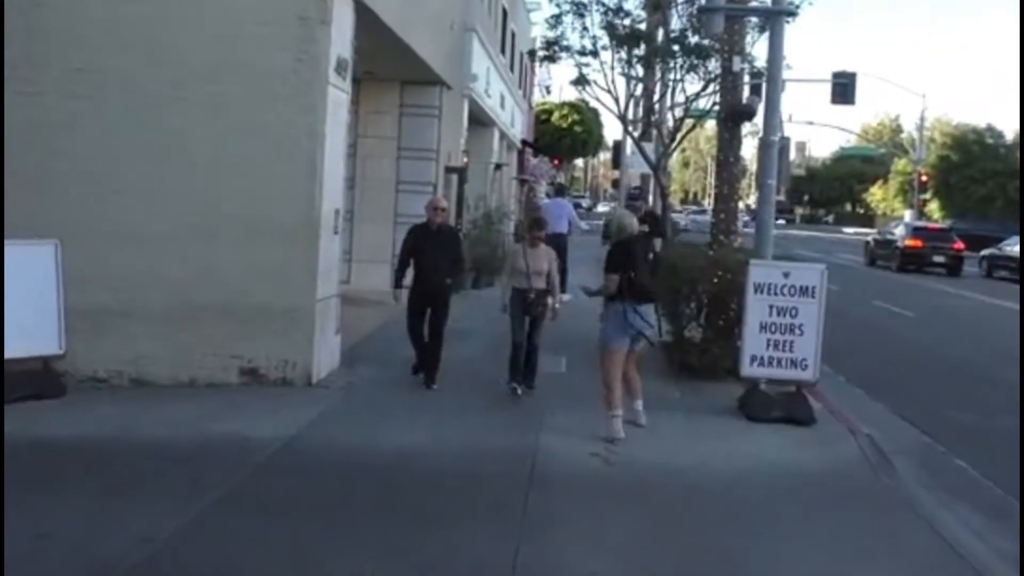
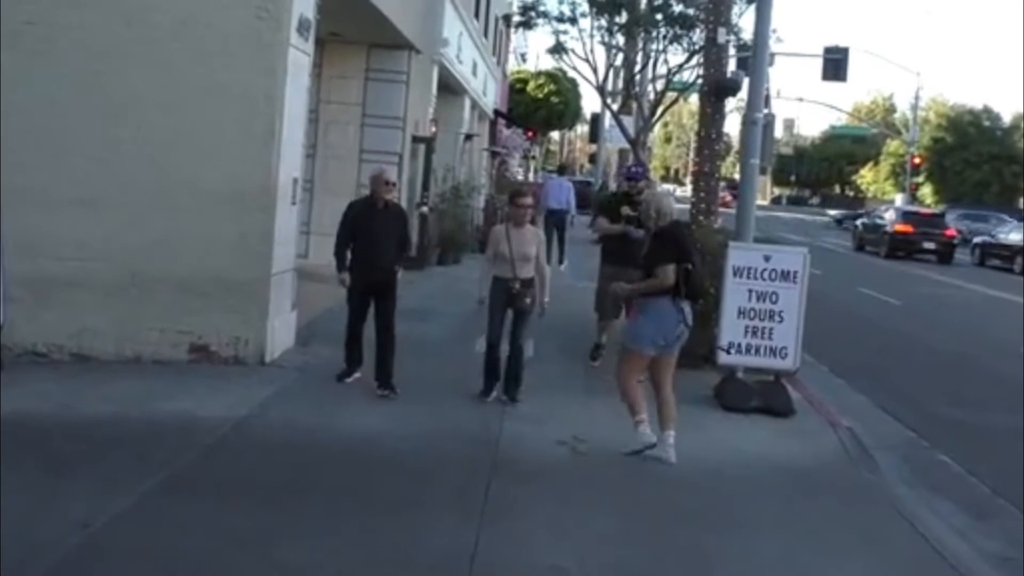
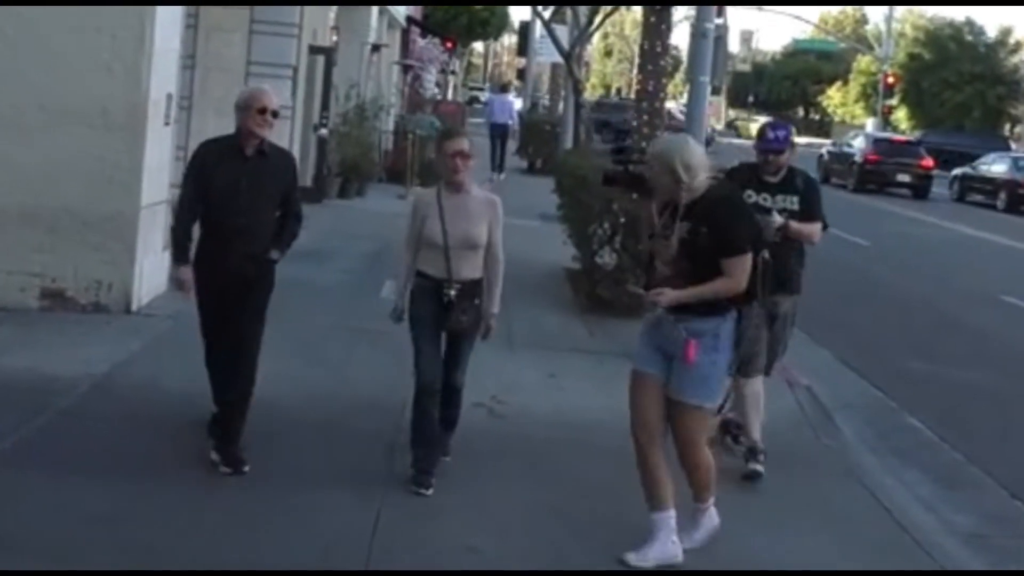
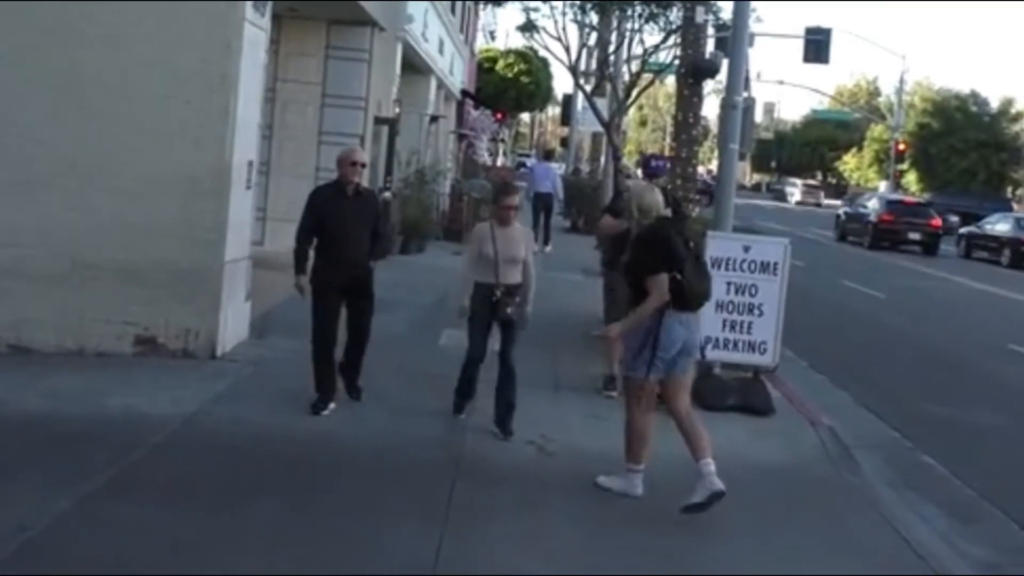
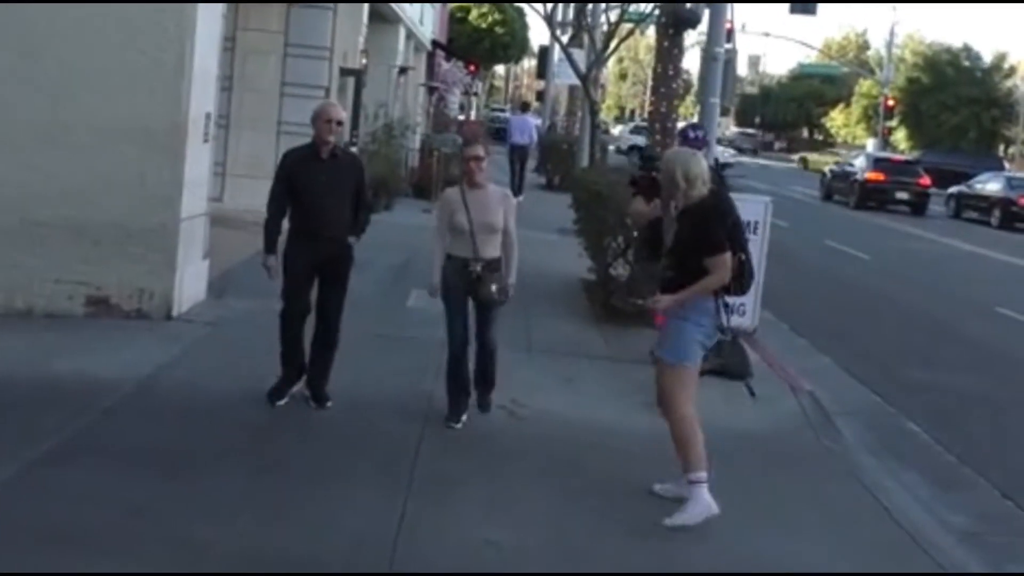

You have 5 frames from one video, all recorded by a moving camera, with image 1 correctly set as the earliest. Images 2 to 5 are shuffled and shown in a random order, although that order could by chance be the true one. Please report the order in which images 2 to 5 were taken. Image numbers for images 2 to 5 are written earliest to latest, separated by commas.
2, 4, 5, 3
